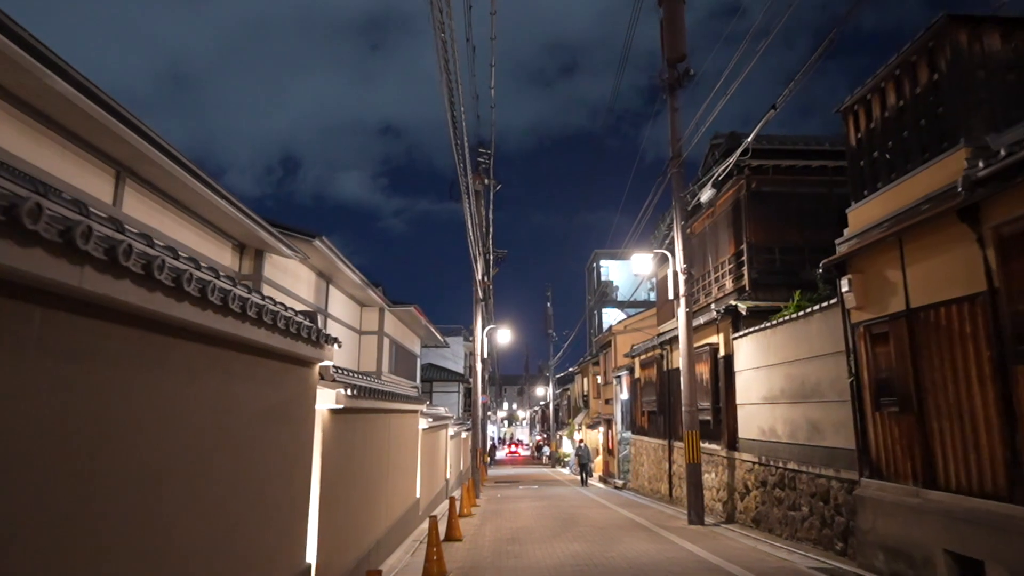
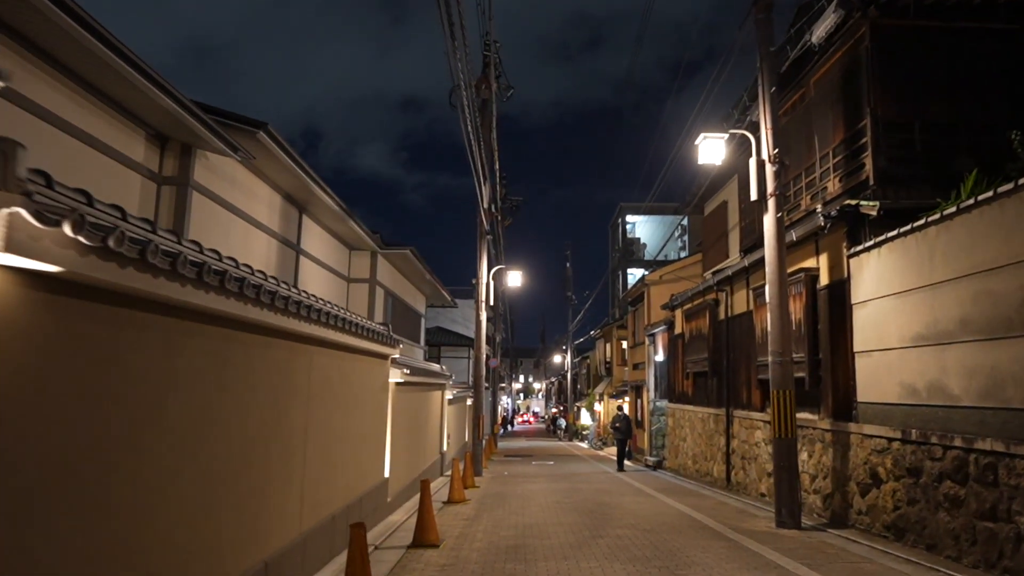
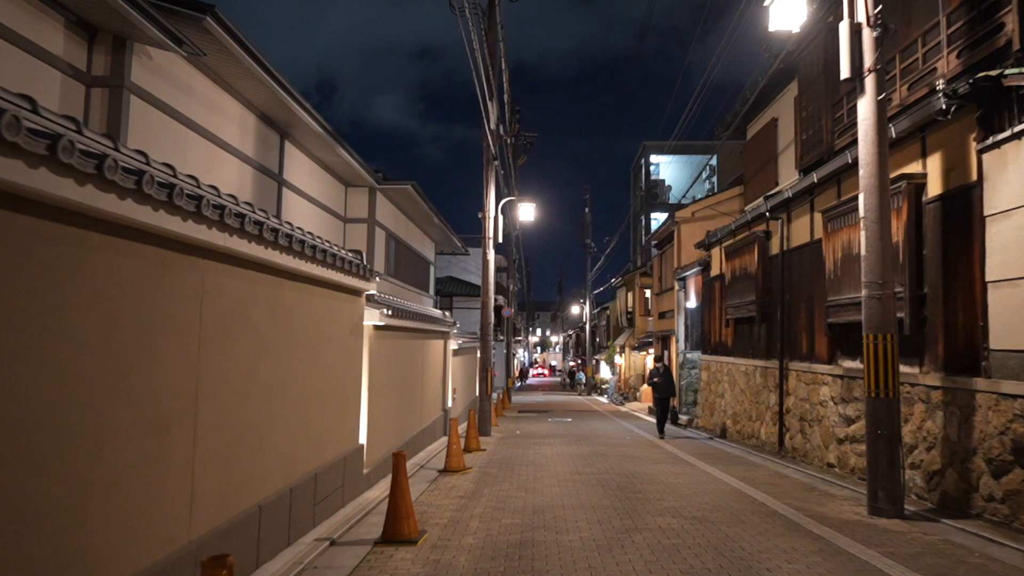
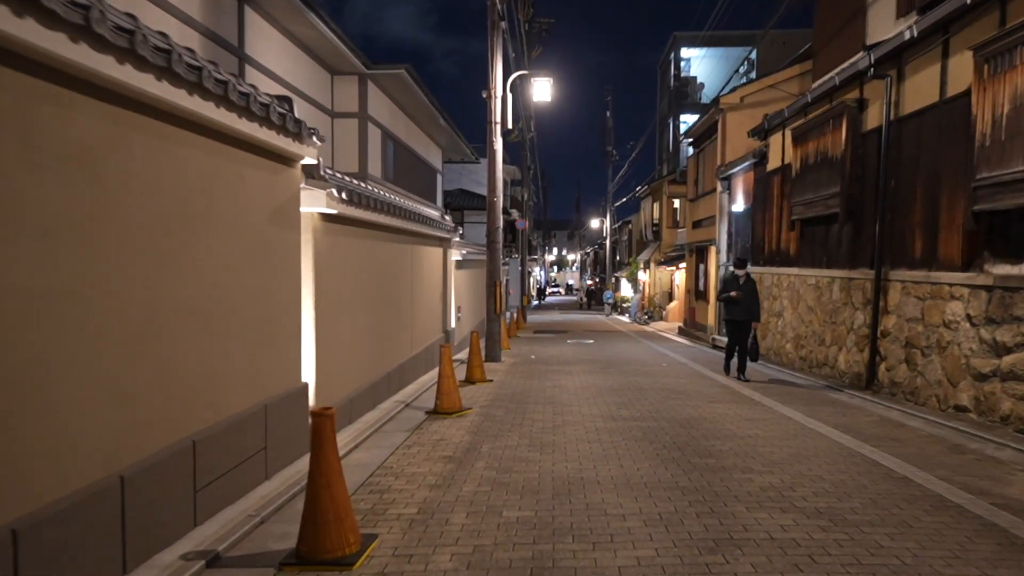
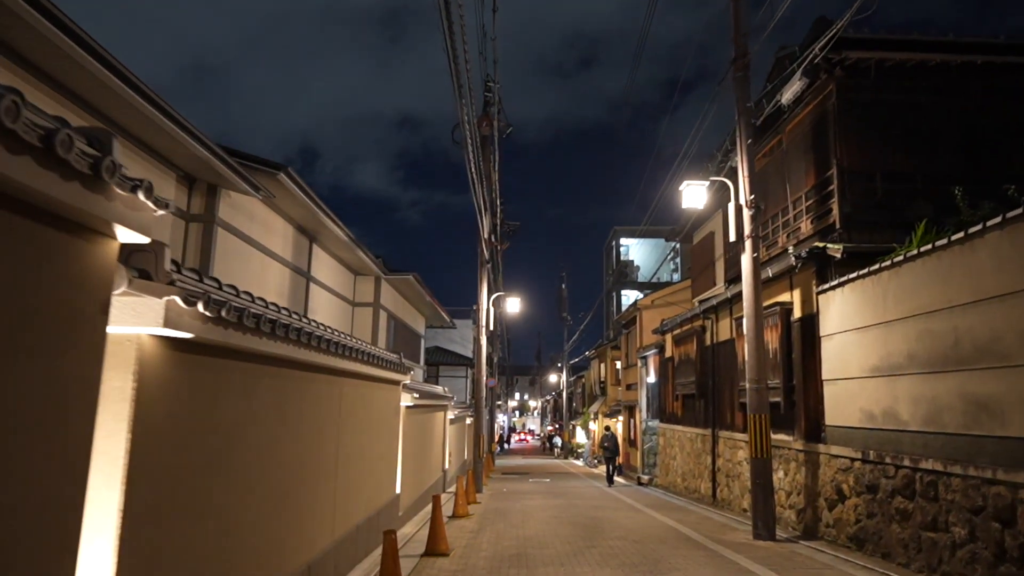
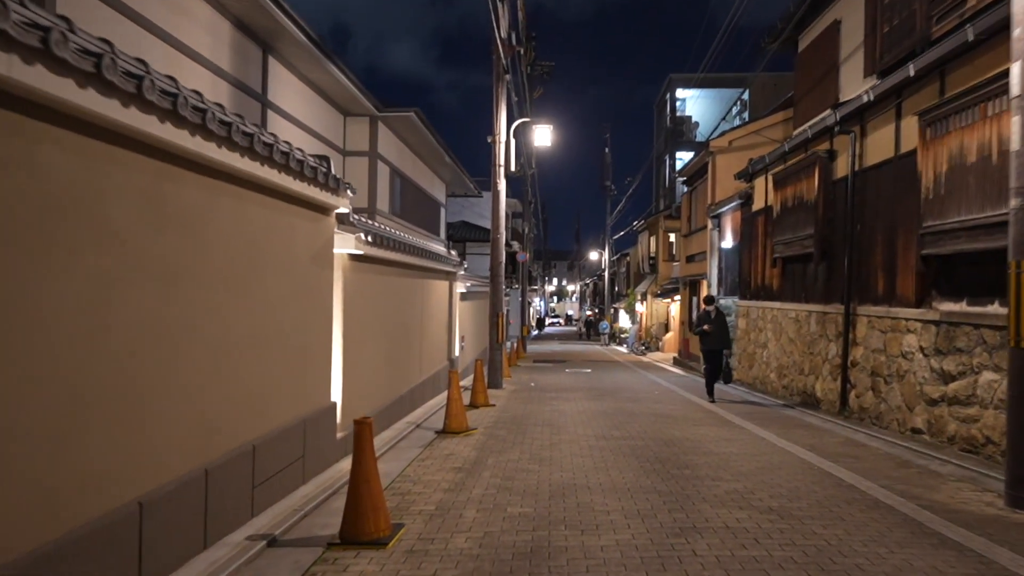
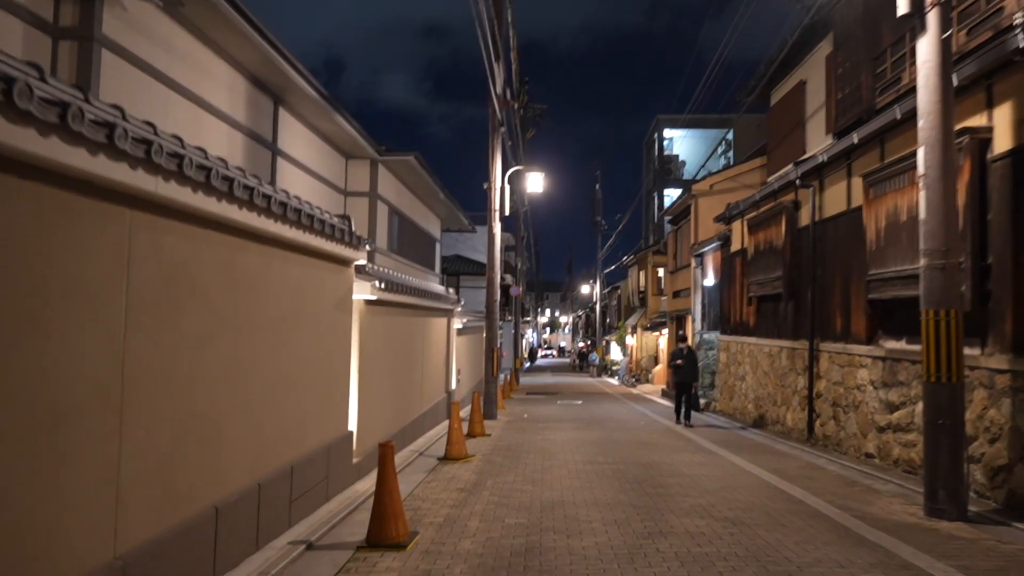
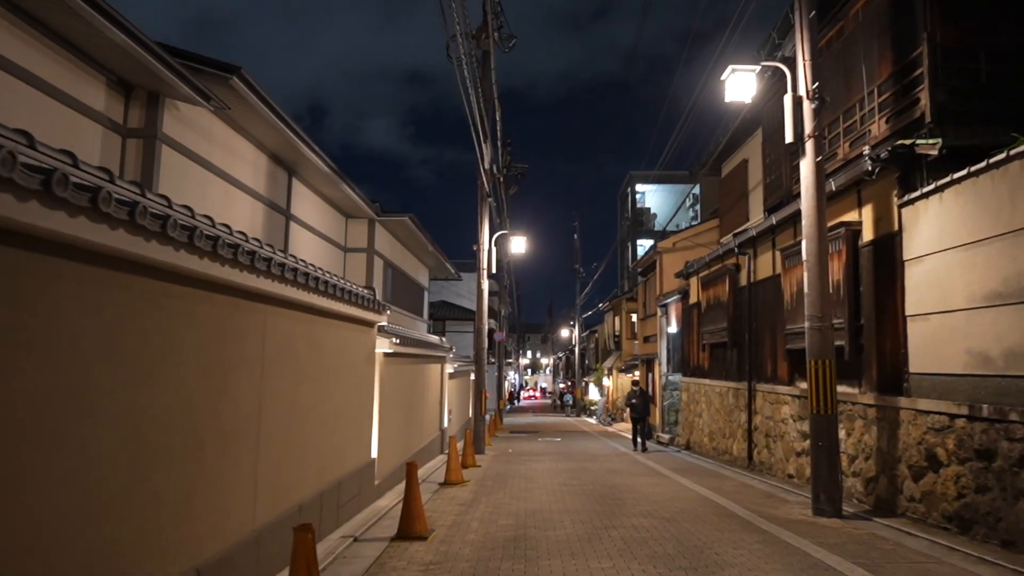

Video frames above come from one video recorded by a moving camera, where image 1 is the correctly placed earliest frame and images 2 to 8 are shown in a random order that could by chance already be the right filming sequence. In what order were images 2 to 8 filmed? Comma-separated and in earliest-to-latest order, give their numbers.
5, 2, 8, 3, 7, 6, 4
